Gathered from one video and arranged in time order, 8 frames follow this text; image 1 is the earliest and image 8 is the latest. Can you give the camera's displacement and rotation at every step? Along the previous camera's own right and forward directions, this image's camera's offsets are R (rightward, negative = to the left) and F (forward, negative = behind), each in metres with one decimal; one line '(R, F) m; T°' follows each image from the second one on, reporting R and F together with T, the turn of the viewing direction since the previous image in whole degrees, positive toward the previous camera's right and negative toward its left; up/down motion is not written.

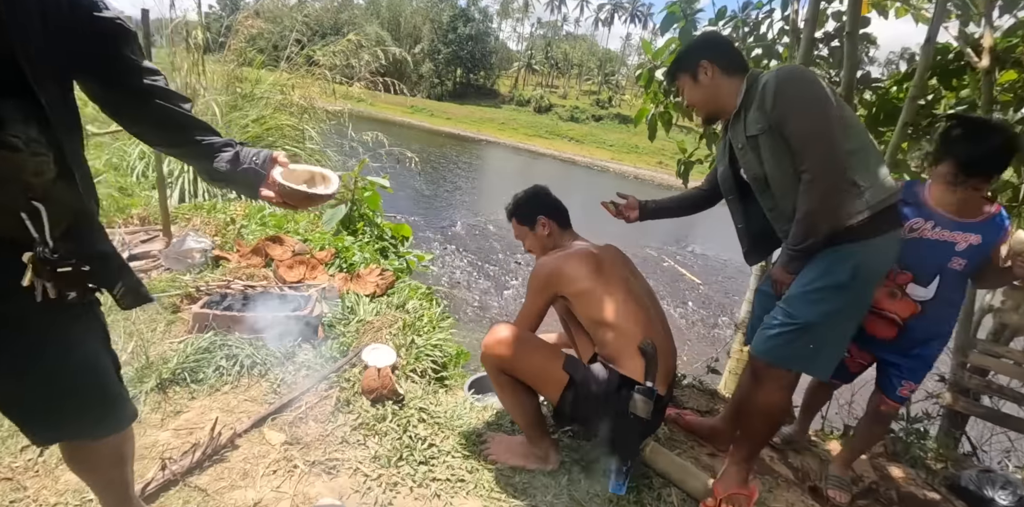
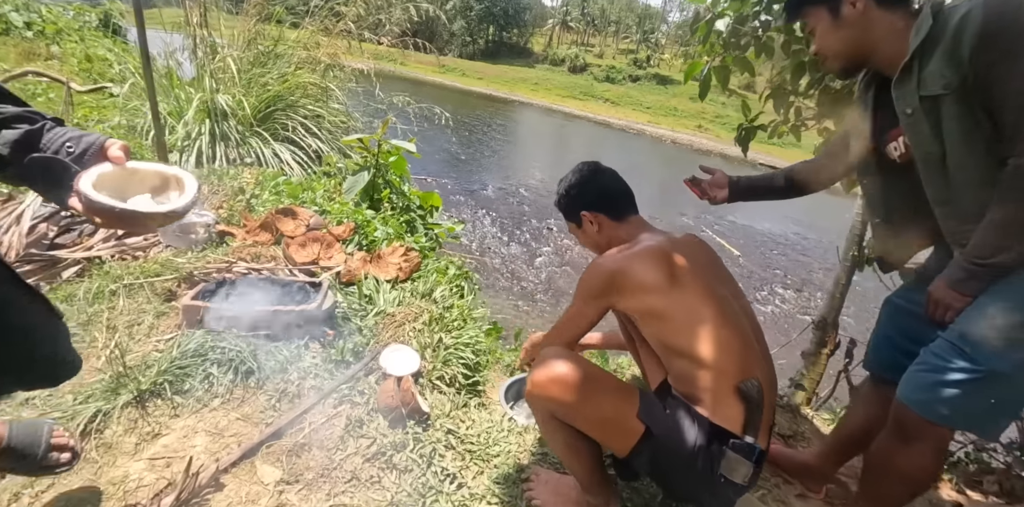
(-0.1, +0.6) m; -3°
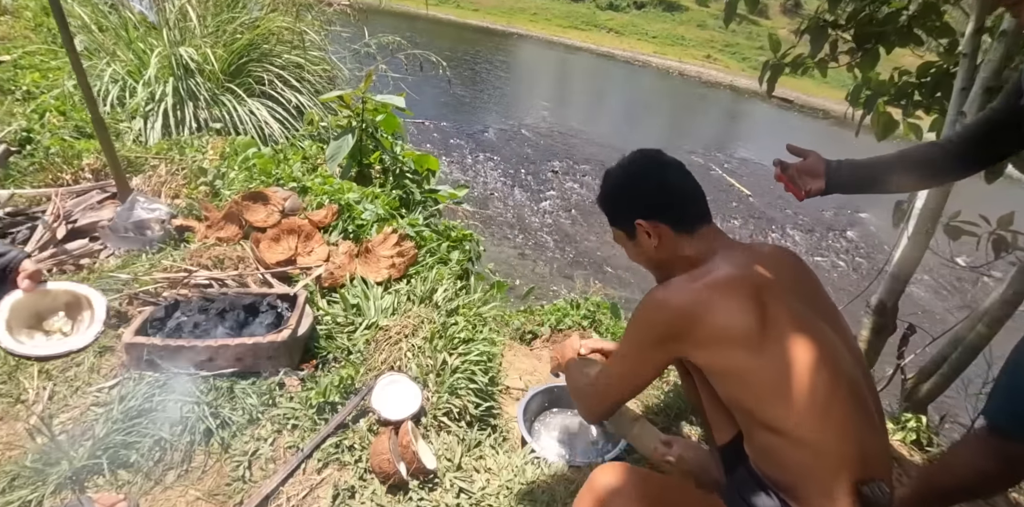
(-0.1, +0.6) m; 0°
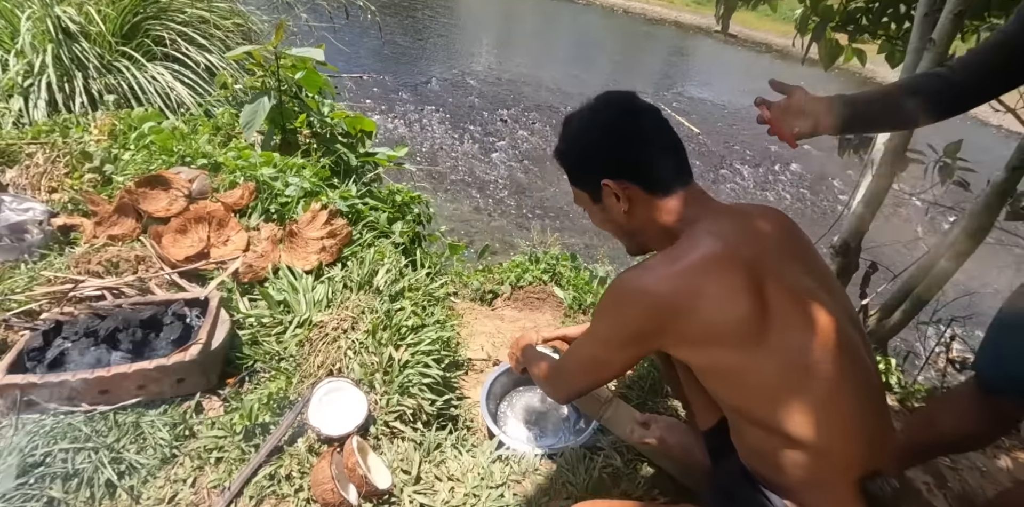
(0.0, +0.3) m; +4°
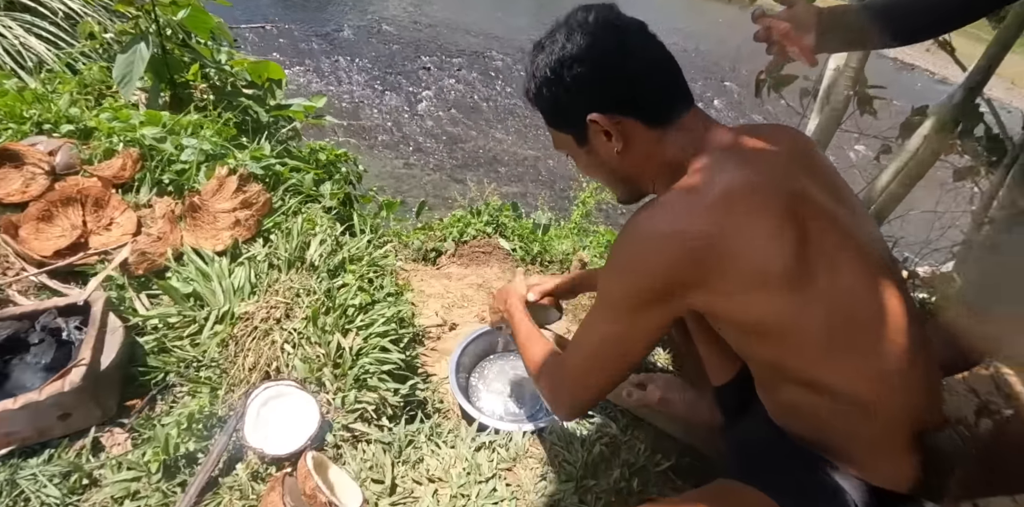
(-0.1, +0.4) m; +6°
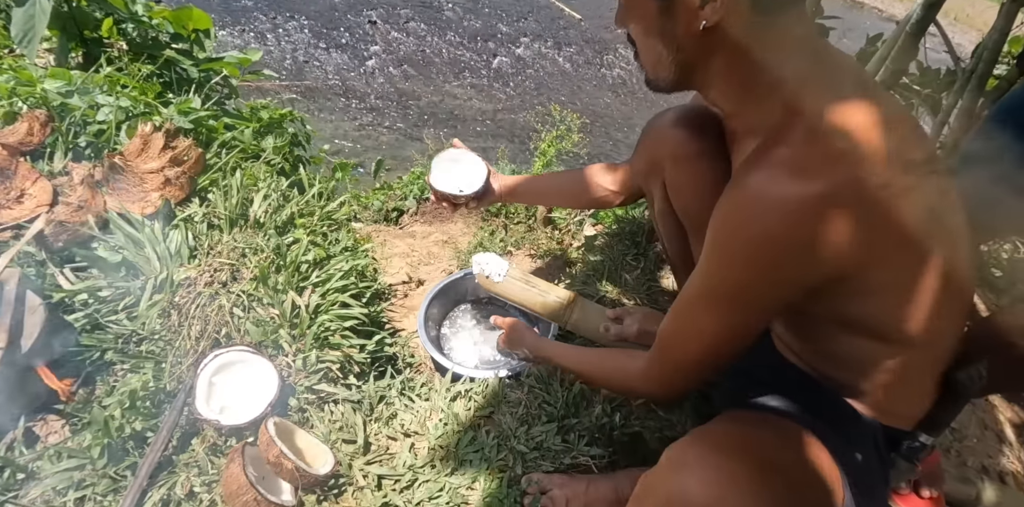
(0.0, +0.1) m; +3°
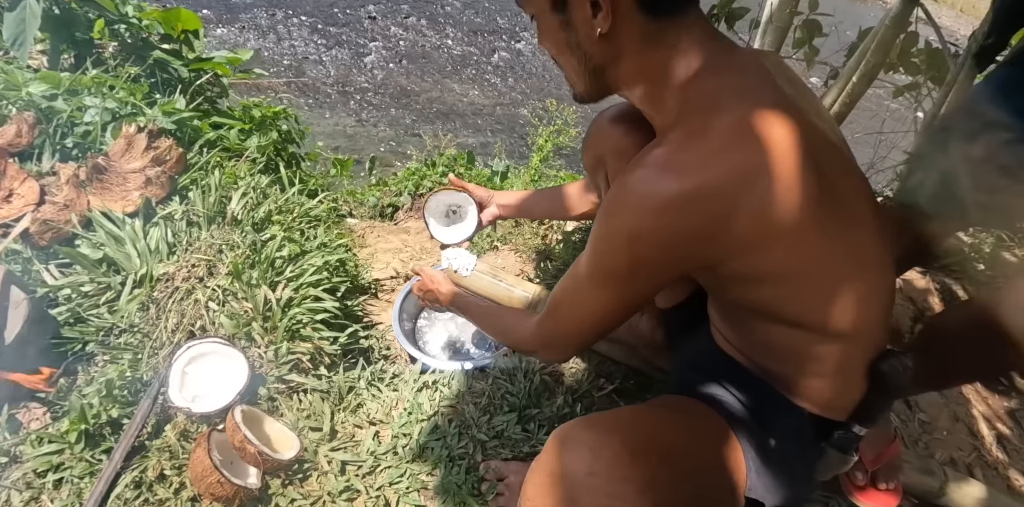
(+0.1, -0.1) m; -1°
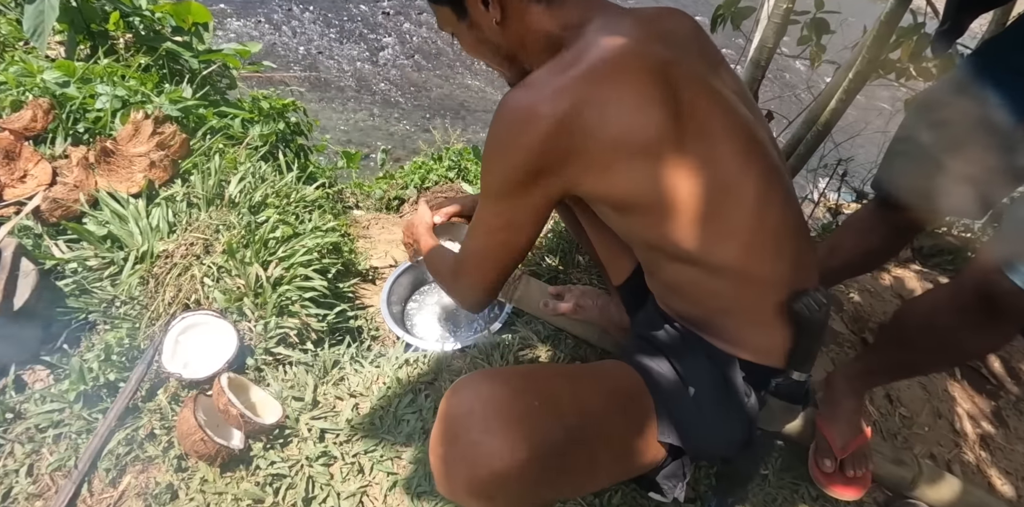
(+0.1, -0.1) m; -1°
